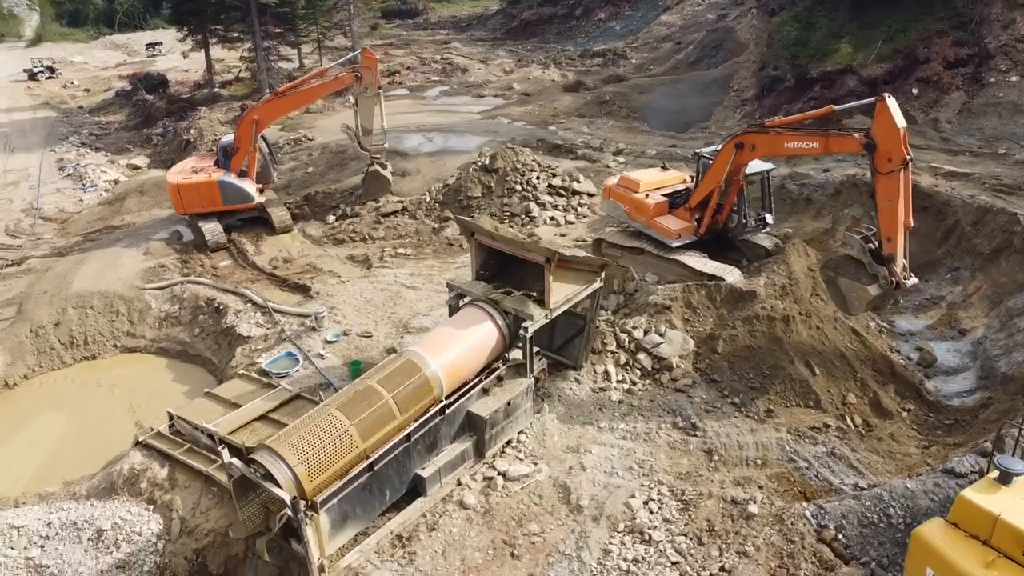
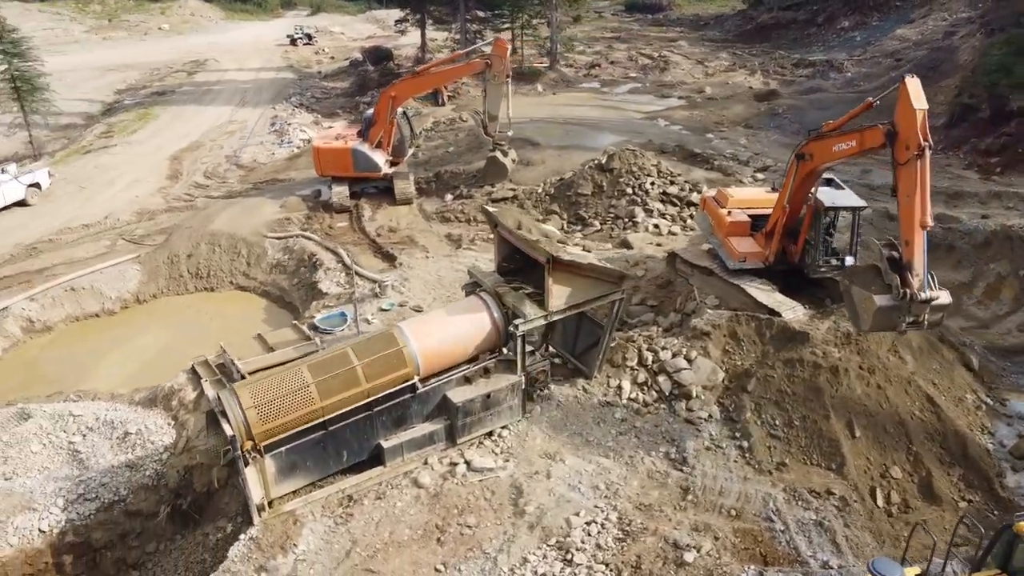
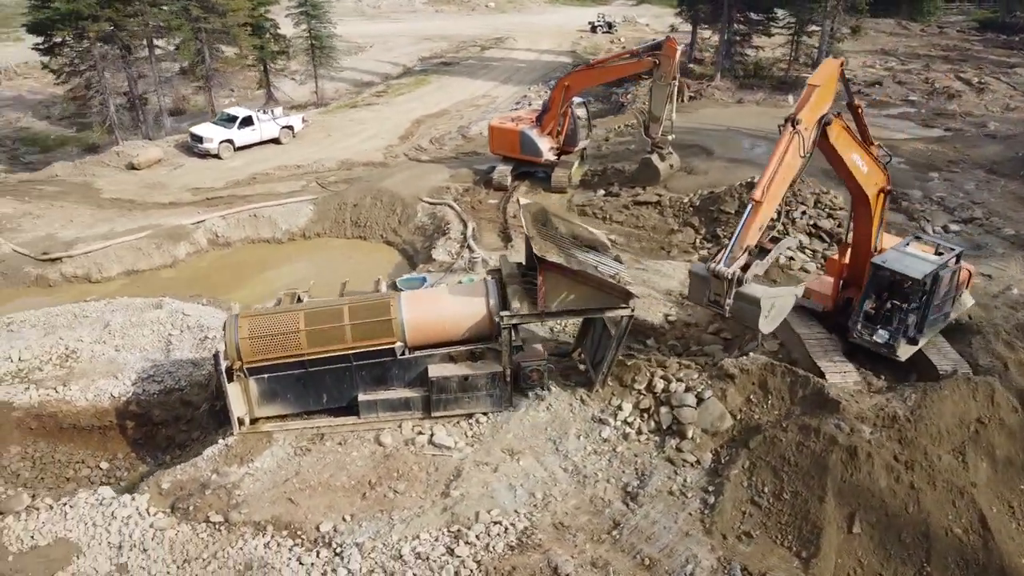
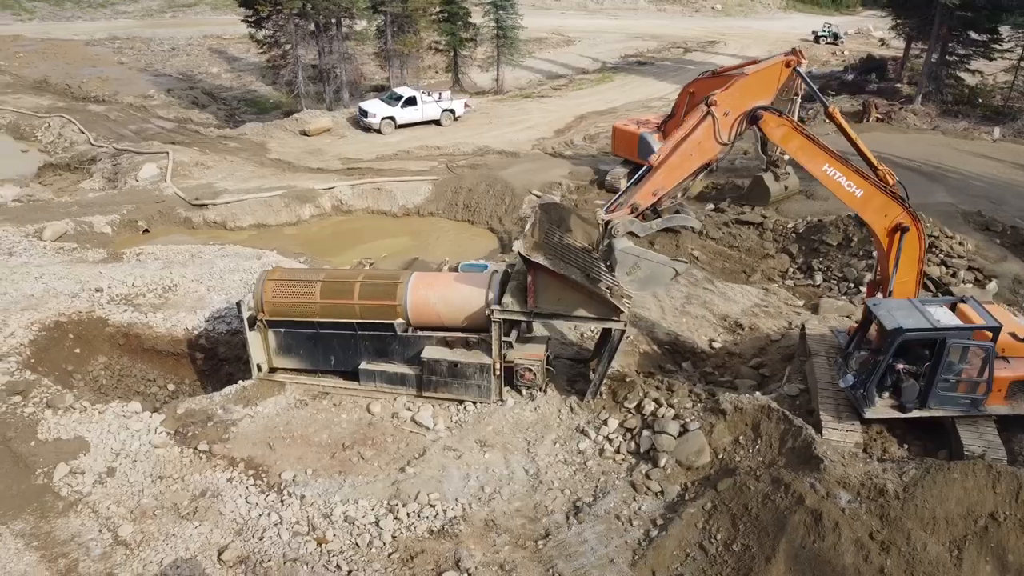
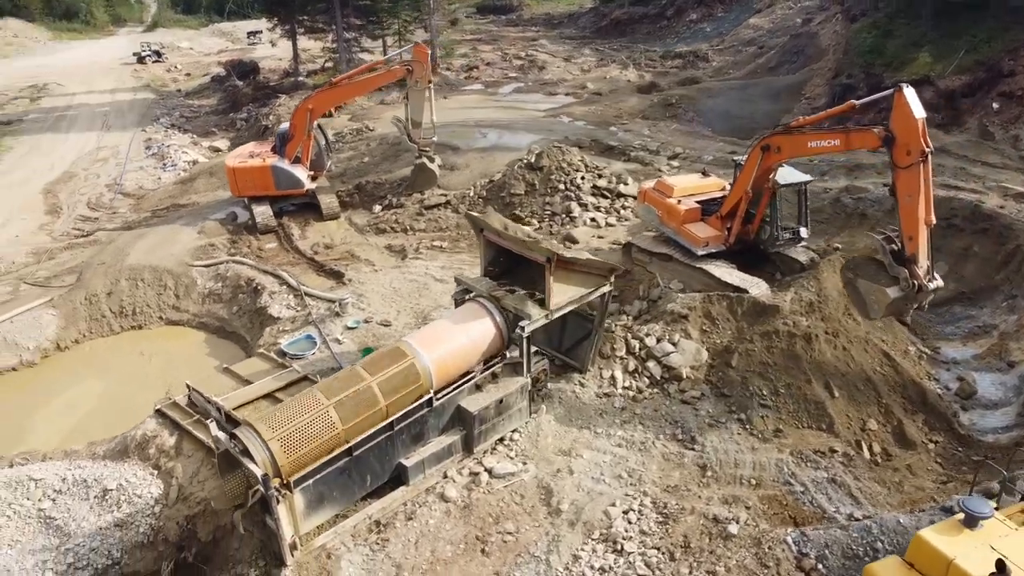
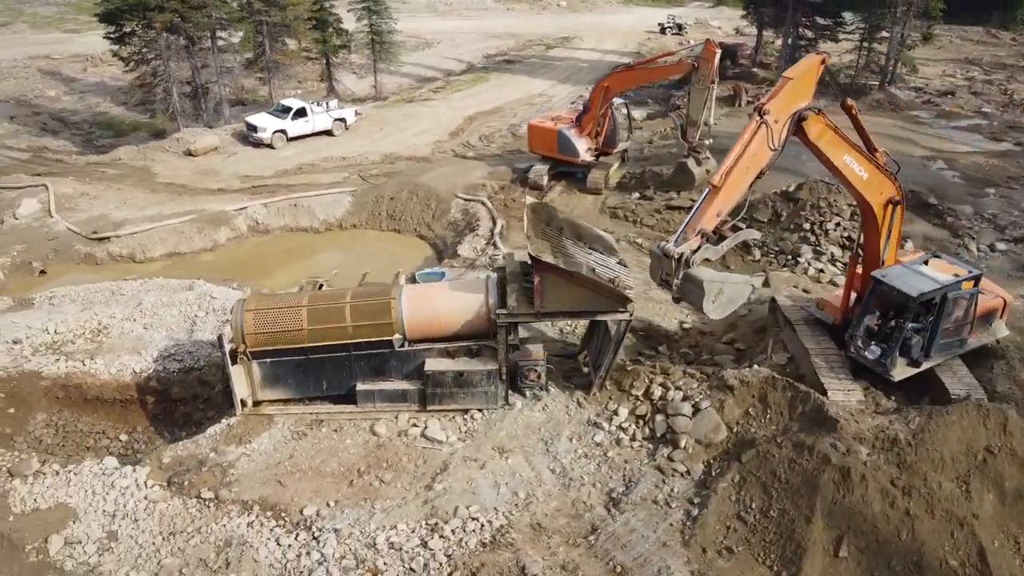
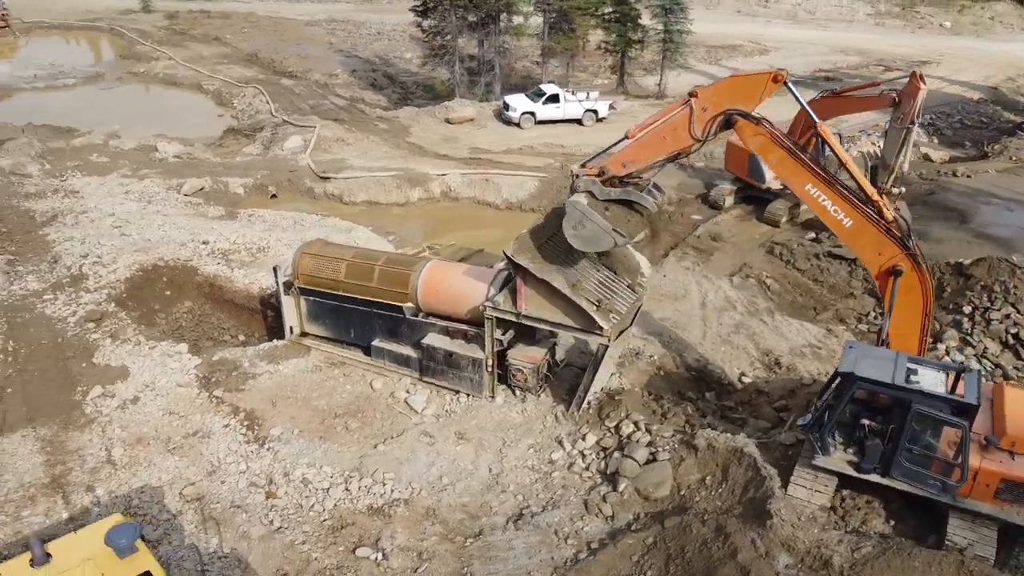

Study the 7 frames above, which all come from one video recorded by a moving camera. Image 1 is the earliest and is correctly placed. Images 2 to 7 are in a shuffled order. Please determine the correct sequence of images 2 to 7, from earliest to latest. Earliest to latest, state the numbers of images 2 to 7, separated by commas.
5, 2, 3, 6, 4, 7
